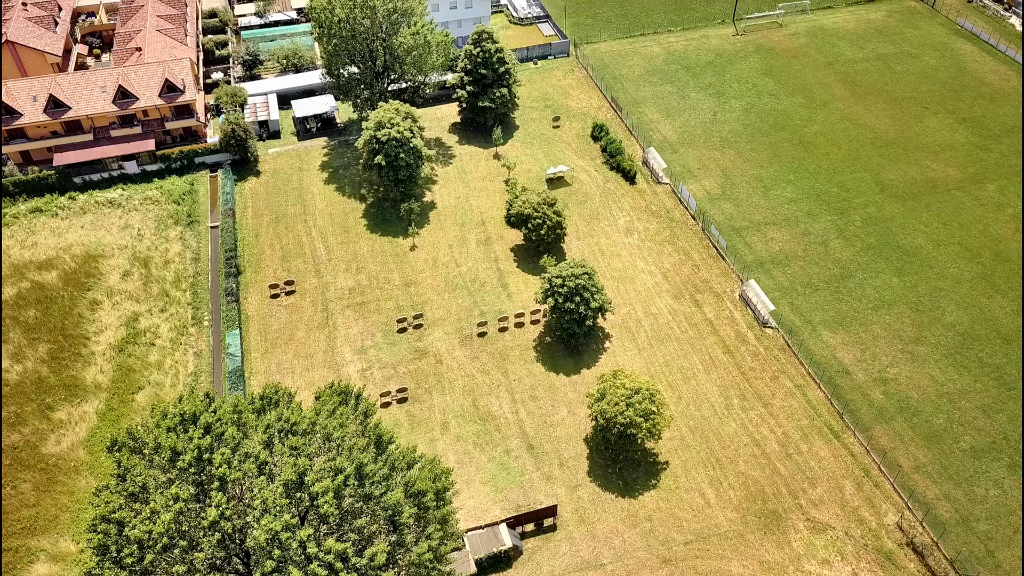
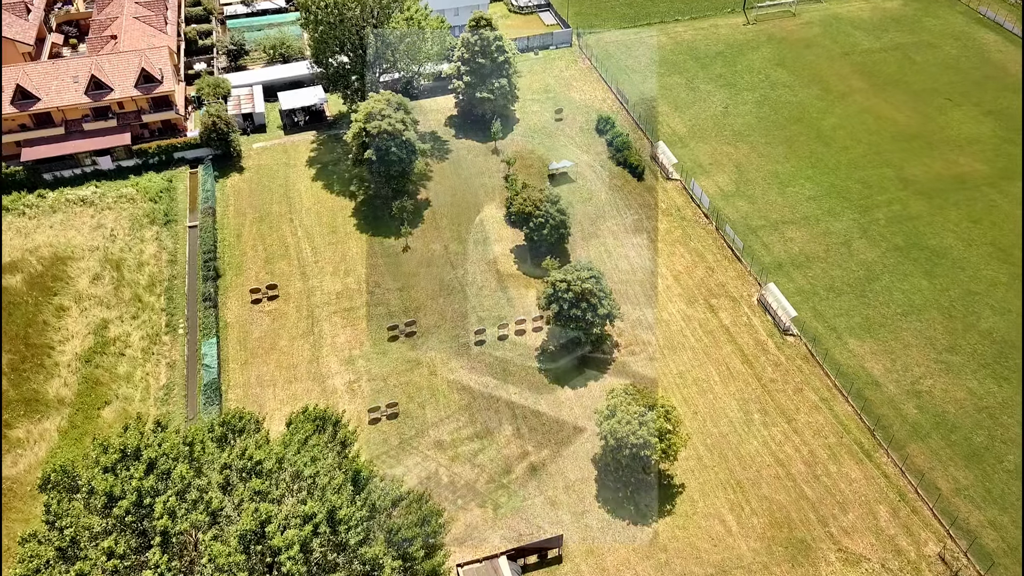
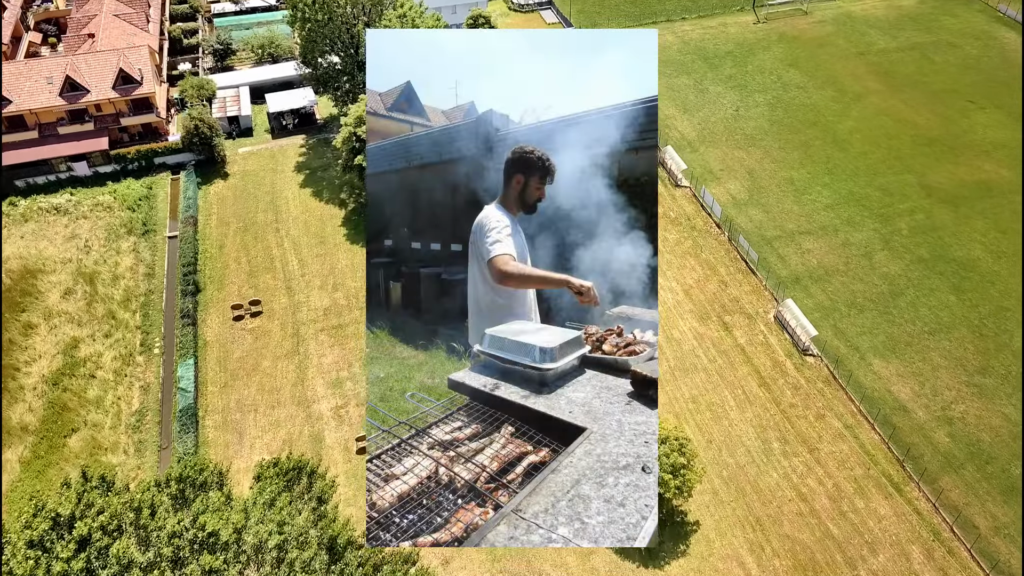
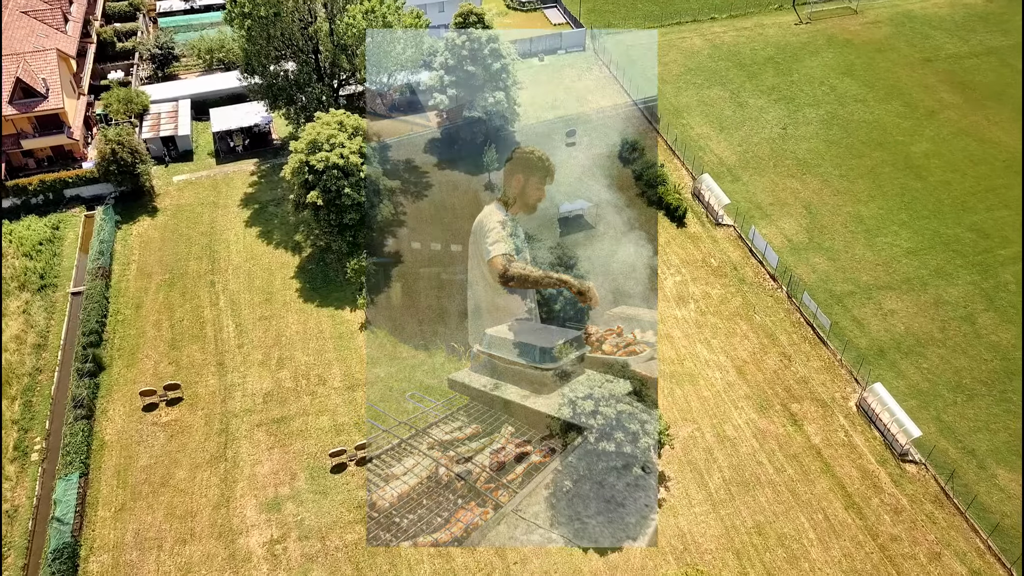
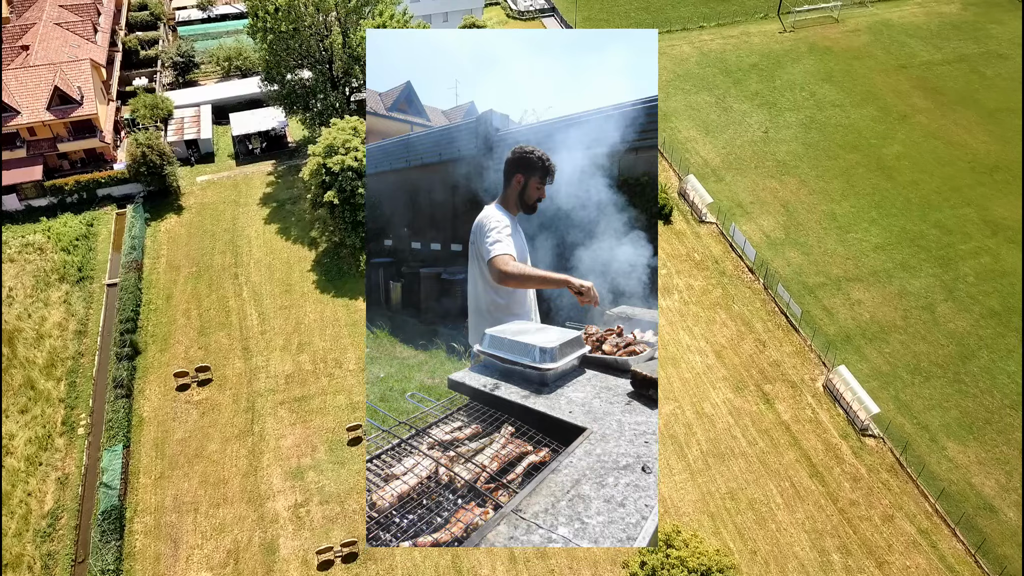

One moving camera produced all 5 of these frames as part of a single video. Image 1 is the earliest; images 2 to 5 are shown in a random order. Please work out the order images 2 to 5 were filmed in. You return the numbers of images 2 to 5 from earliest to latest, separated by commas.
2, 3, 5, 4
